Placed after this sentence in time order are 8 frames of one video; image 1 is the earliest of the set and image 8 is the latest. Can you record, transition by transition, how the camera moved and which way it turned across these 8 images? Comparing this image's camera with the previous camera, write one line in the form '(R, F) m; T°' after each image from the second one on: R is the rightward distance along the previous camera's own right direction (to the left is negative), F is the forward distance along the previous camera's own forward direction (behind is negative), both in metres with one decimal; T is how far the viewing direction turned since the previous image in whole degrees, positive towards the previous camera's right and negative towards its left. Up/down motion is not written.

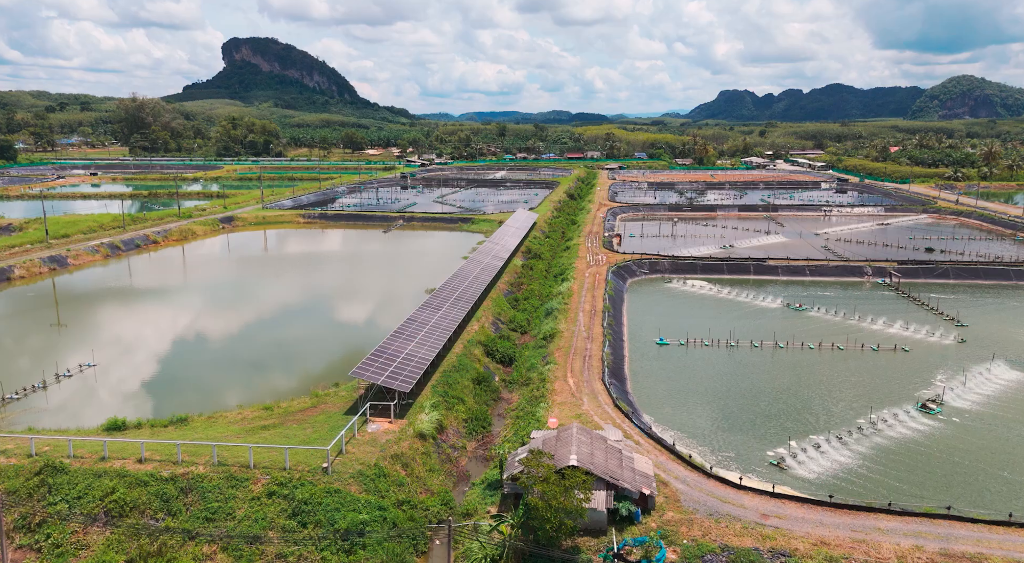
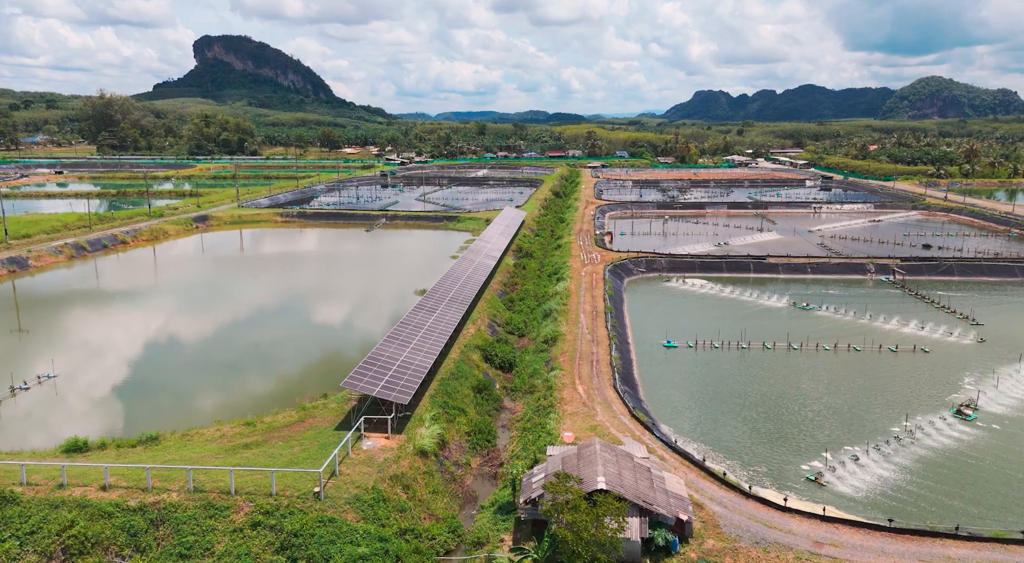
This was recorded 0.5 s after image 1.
(-1.2, +2.5) m; +2°
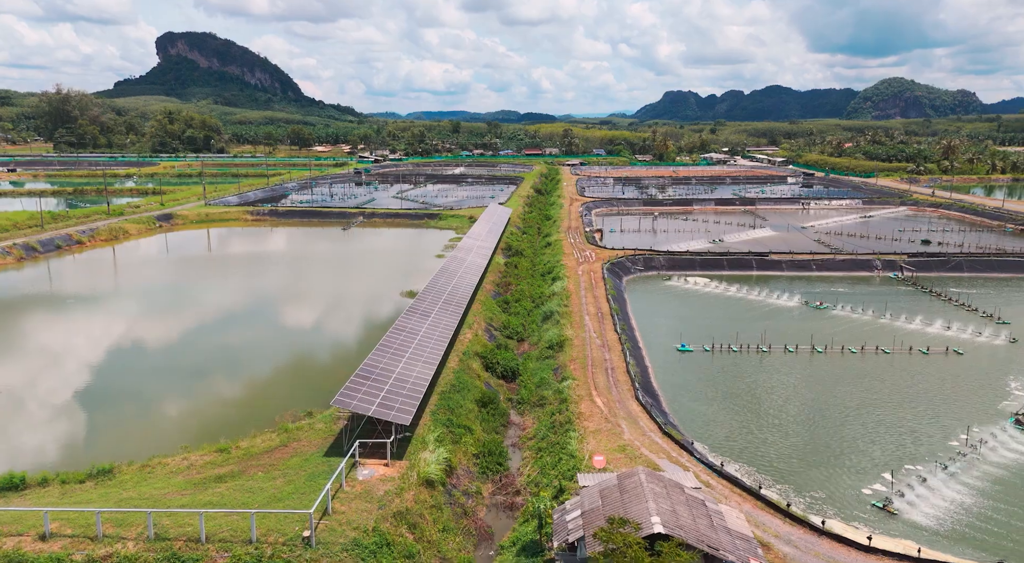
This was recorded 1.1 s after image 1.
(-1.5, +3.4) m; +2°
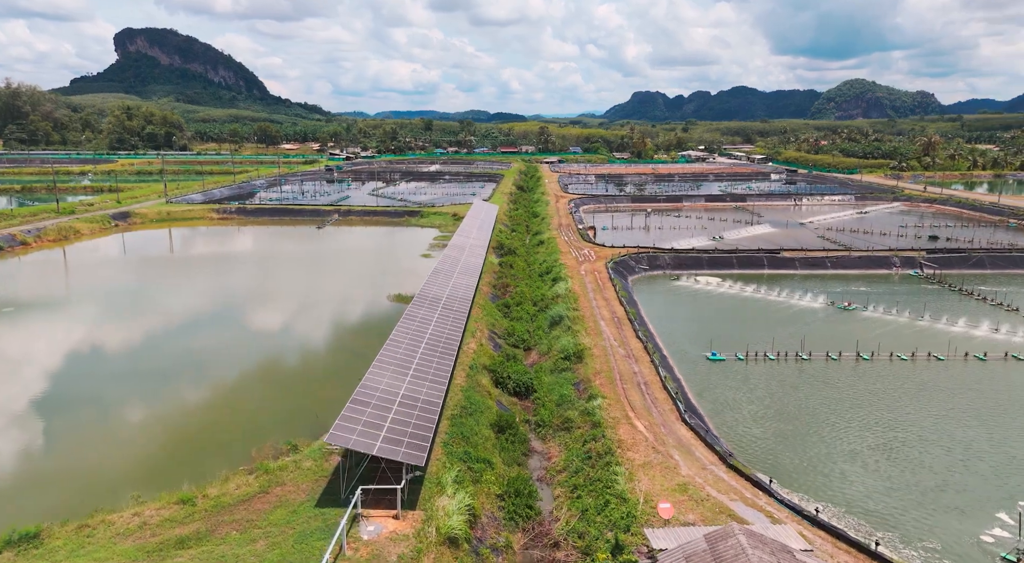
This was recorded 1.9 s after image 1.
(-1.8, +4.3) m; +3°
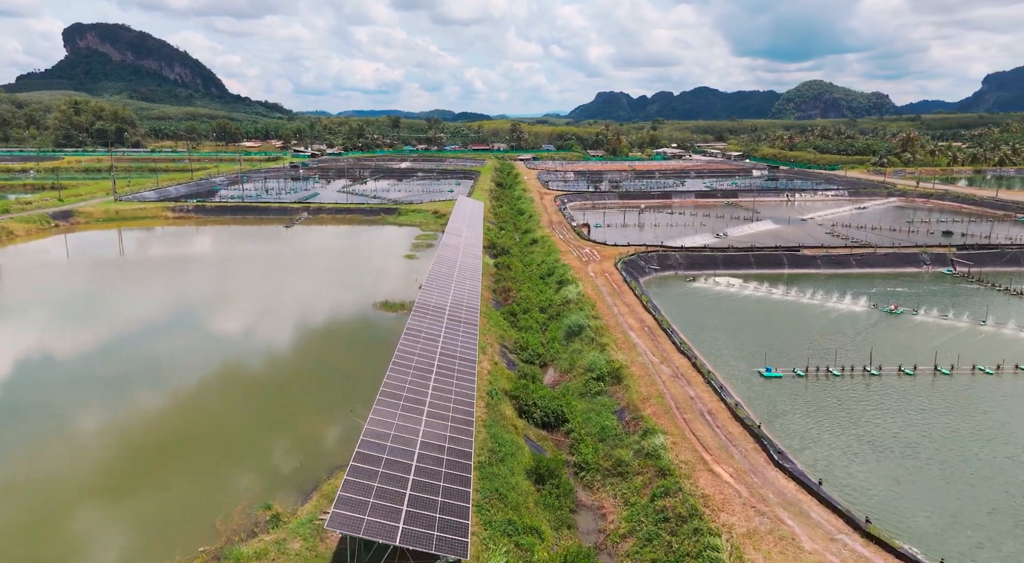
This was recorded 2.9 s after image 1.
(-2.1, +5.2) m; +3°
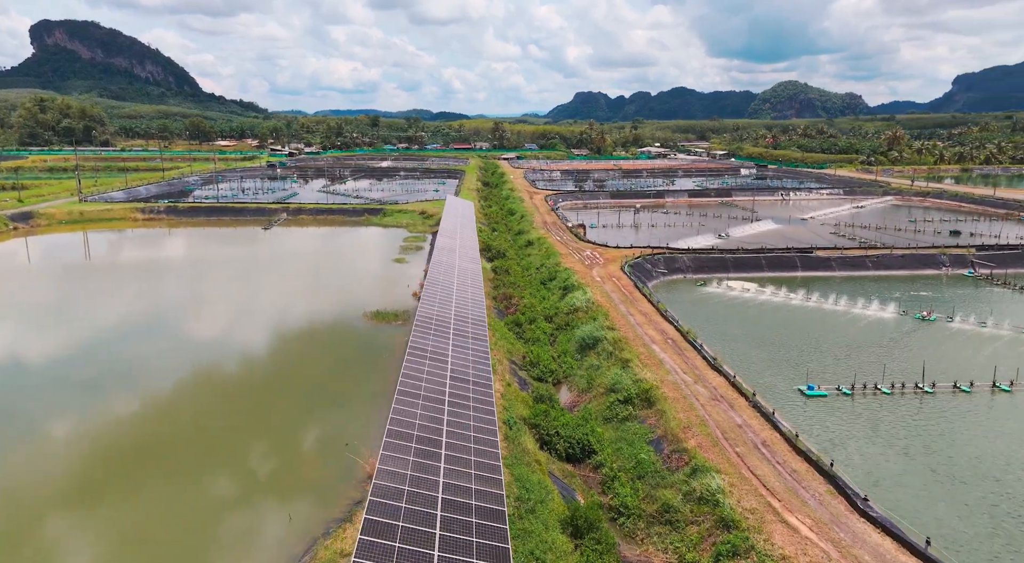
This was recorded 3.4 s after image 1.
(-1.2, +3.1) m; +2°
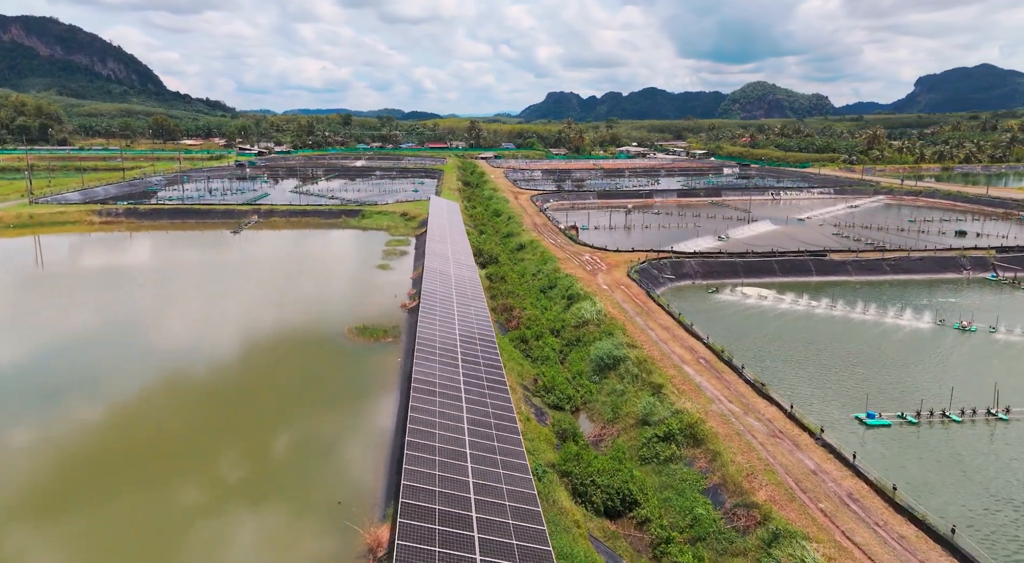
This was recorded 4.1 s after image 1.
(-1.3, +3.5) m; +2°
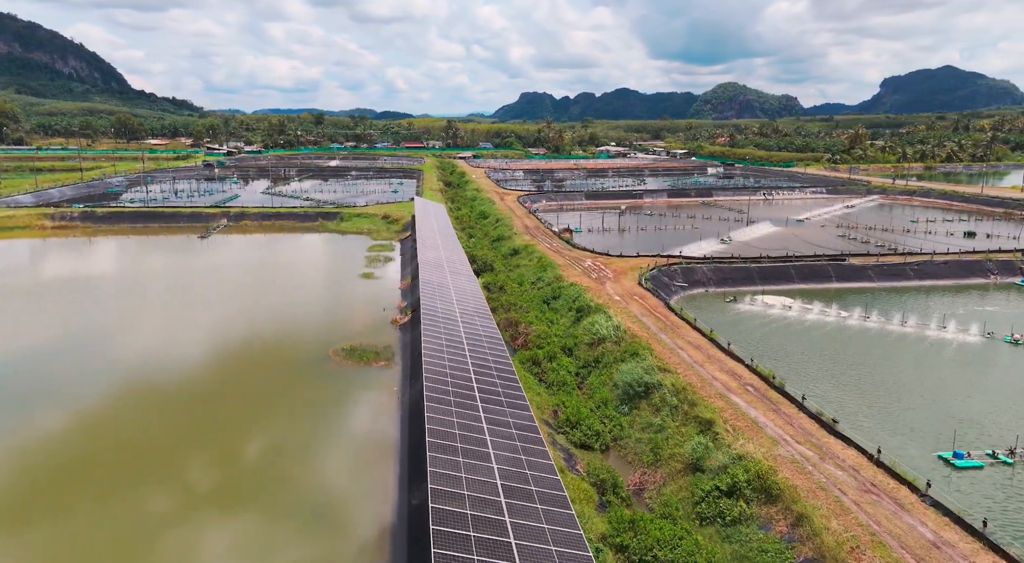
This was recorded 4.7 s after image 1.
(-1.3, +3.5) m; +2°
